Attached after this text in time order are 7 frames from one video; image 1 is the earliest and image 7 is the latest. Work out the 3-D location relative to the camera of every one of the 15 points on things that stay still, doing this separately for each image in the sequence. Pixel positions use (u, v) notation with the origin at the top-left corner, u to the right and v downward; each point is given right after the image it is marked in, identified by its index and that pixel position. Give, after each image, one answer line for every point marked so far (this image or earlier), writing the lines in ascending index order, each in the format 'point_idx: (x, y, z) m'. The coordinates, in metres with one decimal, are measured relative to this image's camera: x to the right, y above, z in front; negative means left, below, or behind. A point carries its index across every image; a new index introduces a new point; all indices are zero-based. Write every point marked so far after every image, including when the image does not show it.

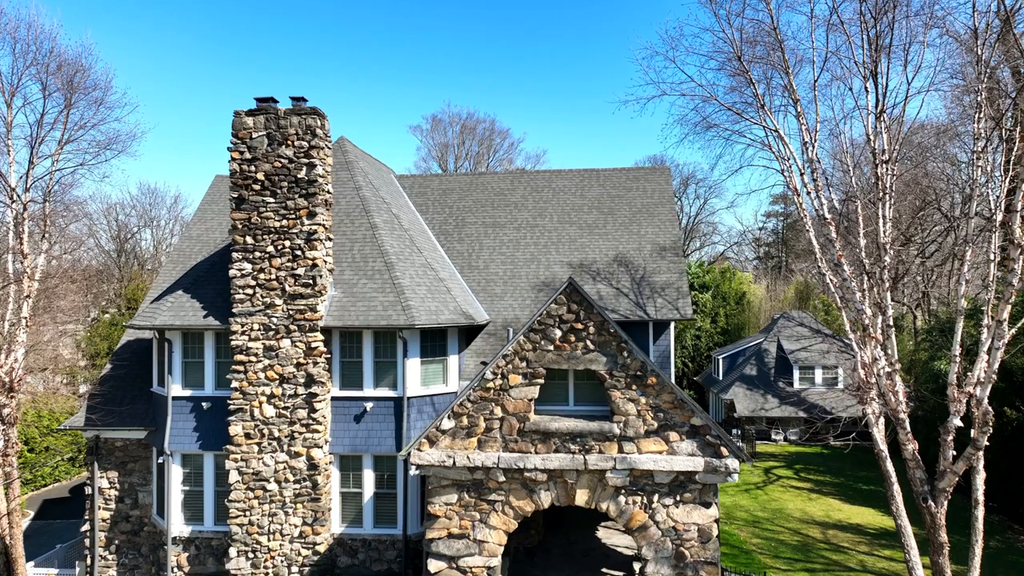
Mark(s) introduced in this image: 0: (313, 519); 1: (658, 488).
0: (-3.5, -4.1, +12.5) m
1: (+2.1, -2.9, +10.3) m
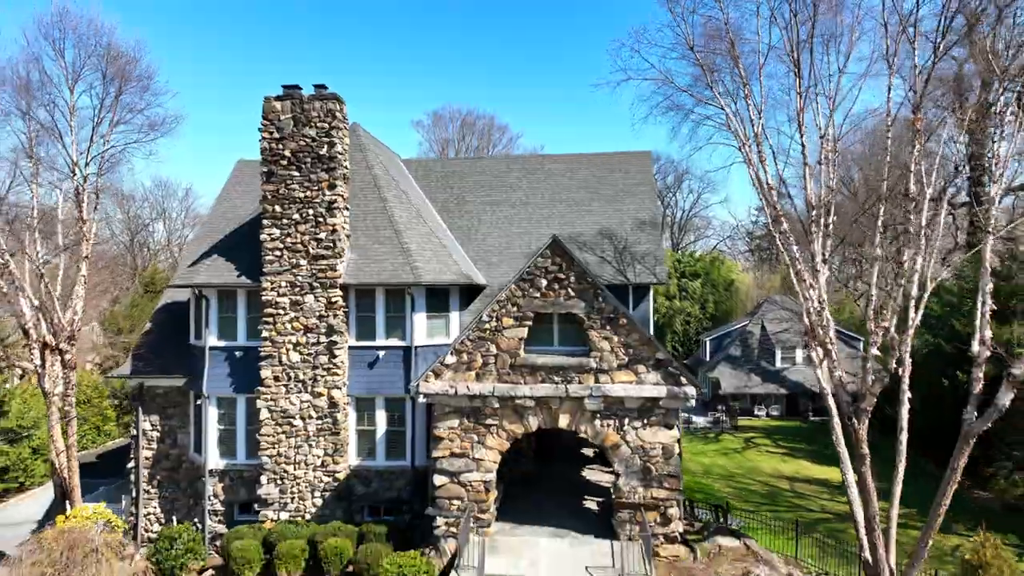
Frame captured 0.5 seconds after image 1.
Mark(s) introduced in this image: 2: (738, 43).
0: (-3.6, -3.3, +14.4) m
1: (+2.0, -2.1, +12.2) m
2: (+3.8, +4.1, +11.9) m
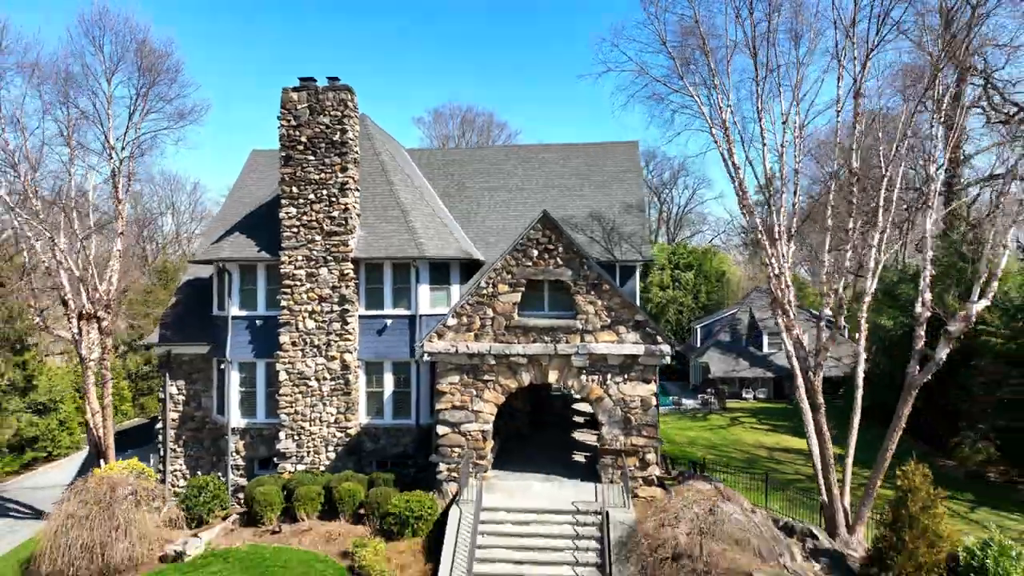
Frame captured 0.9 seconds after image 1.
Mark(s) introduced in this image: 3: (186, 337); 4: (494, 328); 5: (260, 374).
0: (-3.7, -2.7, +15.9) m
1: (+1.9, -1.6, +13.7) m
2: (+3.7, +4.7, +13.4) m
3: (-7.8, -1.2, +17.0) m
4: (-0.4, -0.8, +13.9) m
5: (-5.9, -2.0, +16.5) m
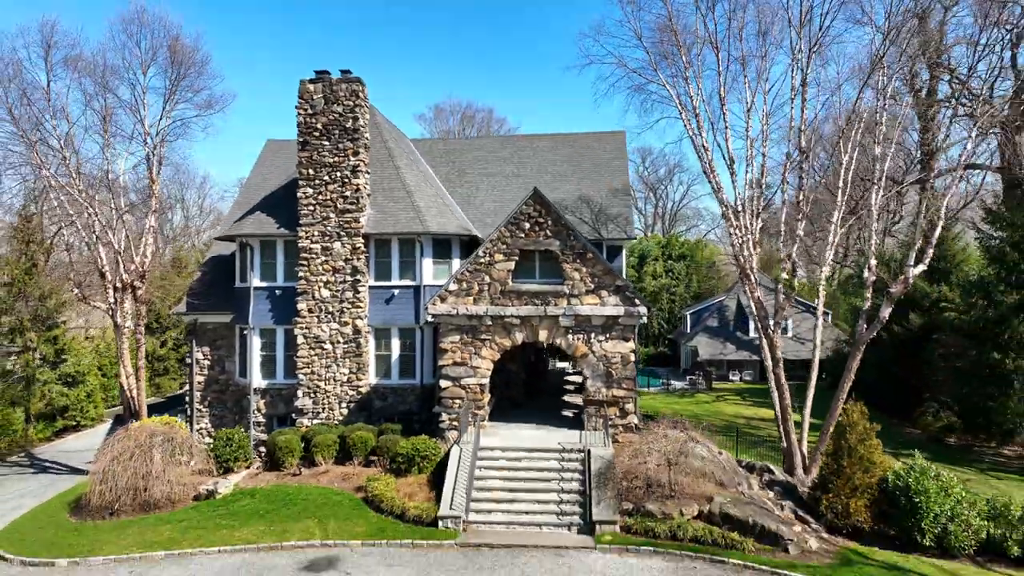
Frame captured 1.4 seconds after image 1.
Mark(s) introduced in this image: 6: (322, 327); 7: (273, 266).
0: (-3.9, -2.0, +17.6) m
1: (+1.8, -0.9, +15.4) m
2: (+3.6, +5.4, +15.1) m
3: (-7.9, -0.5, +18.8) m
4: (-0.5, -0.1, +15.6) m
5: (-6.0, -1.3, +18.2) m
6: (-4.7, -1.0, +17.5) m
7: (-6.1, +0.6, +18.2) m
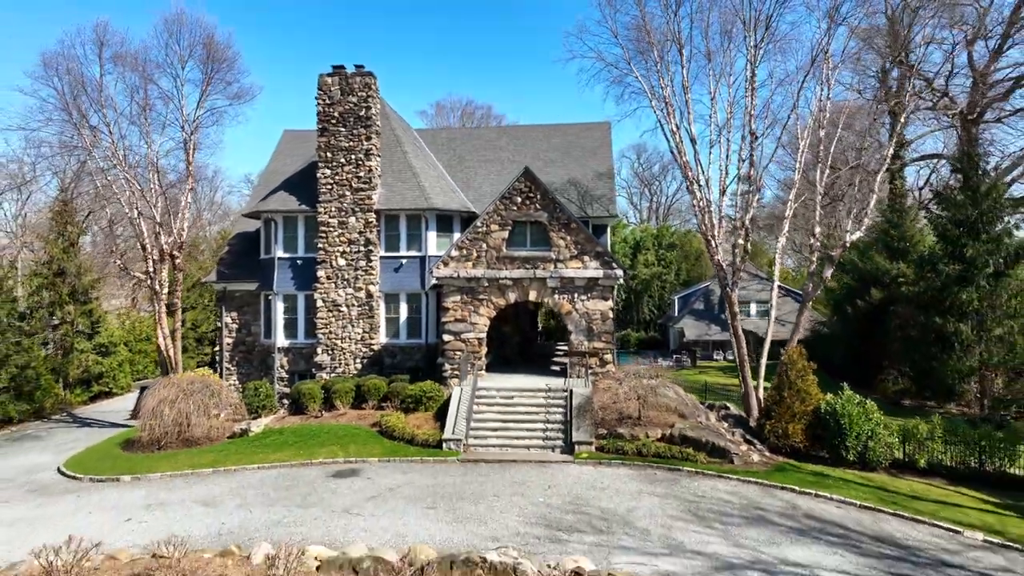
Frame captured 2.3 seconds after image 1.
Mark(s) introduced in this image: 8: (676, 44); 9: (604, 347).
0: (-4.0, -1.2, +19.9) m
1: (+1.6, 0.0, +17.7) m
2: (+3.4, +6.2, +17.4) m
3: (-8.1, +0.4, +21.1) m
4: (-0.6, +0.7, +17.9) m
5: (-6.1, -0.5, +20.5) m
6: (-4.8, -0.1, +19.8) m
7: (-6.3, +1.4, +20.5) m
8: (+4.0, +5.9, +17.3) m
9: (+2.3, -1.5, +17.6) m
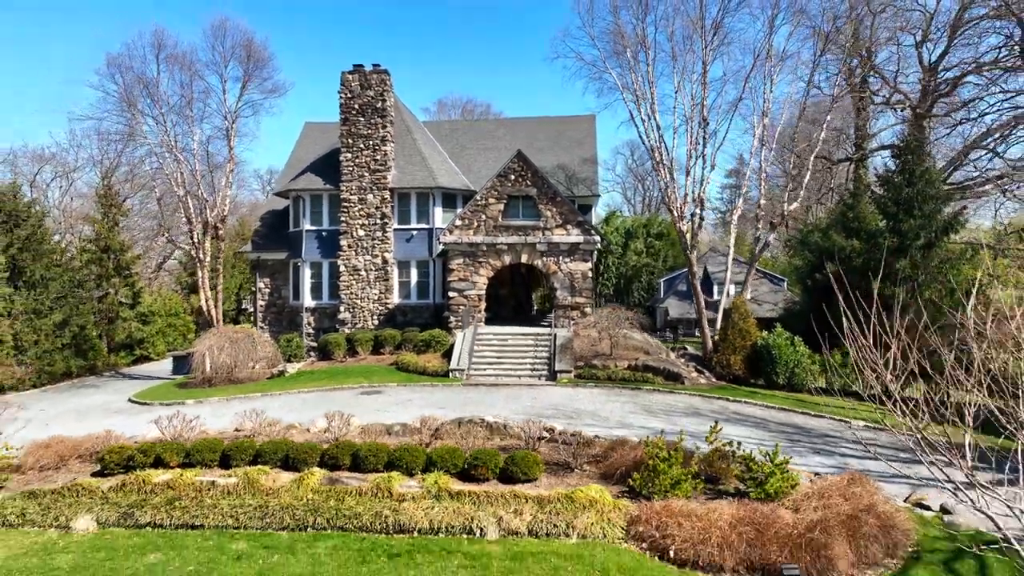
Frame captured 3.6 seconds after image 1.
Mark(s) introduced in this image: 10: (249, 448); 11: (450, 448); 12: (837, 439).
0: (-4.2, -0.1, +23.2) m
1: (+1.5, +1.0, +21.0) m
2: (+3.3, +7.3, +20.7) m
3: (-8.3, +1.4, +24.4) m
4: (-0.8, +1.8, +21.2) m
5: (-6.3, +0.6, +23.8) m
6: (-5.0, +1.0, +23.1) m
7: (-6.4, +2.5, +23.8) m
8: (+3.8, +7.0, +20.5) m
9: (+2.1, -0.4, +20.8) m
10: (-3.9, -2.4, +10.7) m
11: (-0.9, -2.3, +10.3) m
12: (+5.9, -2.7, +12.9) m
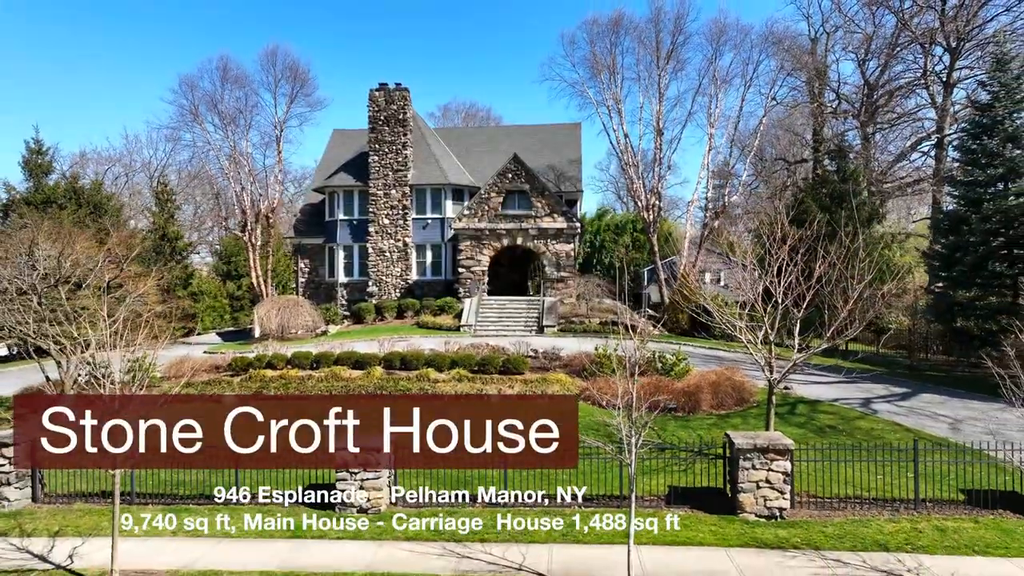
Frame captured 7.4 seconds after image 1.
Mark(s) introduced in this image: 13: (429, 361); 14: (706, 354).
0: (-4.3, +0.7, +28.3) m
1: (+1.4, +1.9, +26.1) m
2: (+3.2, +8.2, +25.8) m
3: (-8.4, +2.3, +29.4) m
4: (-0.9, +2.6, +26.3) m
5: (-6.4, +1.4, +28.9) m
6: (-5.1, +1.8, +28.2) m
7: (-6.5, +3.3, +28.9) m
8: (+3.7, +7.8, +25.6) m
9: (+2.0, +0.5, +25.9) m
10: (-4.0, -1.5, +15.8) m
11: (-1.0, -1.4, +15.4) m
12: (+5.8, -1.9, +18.0) m
13: (-1.8, -1.6, +15.4) m
14: (+5.1, -1.8, +18.6) m
